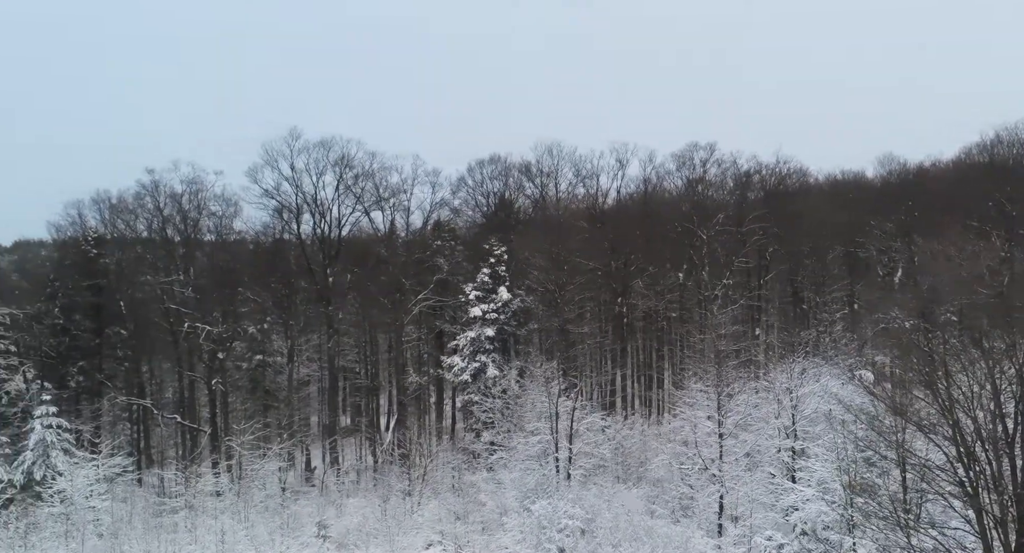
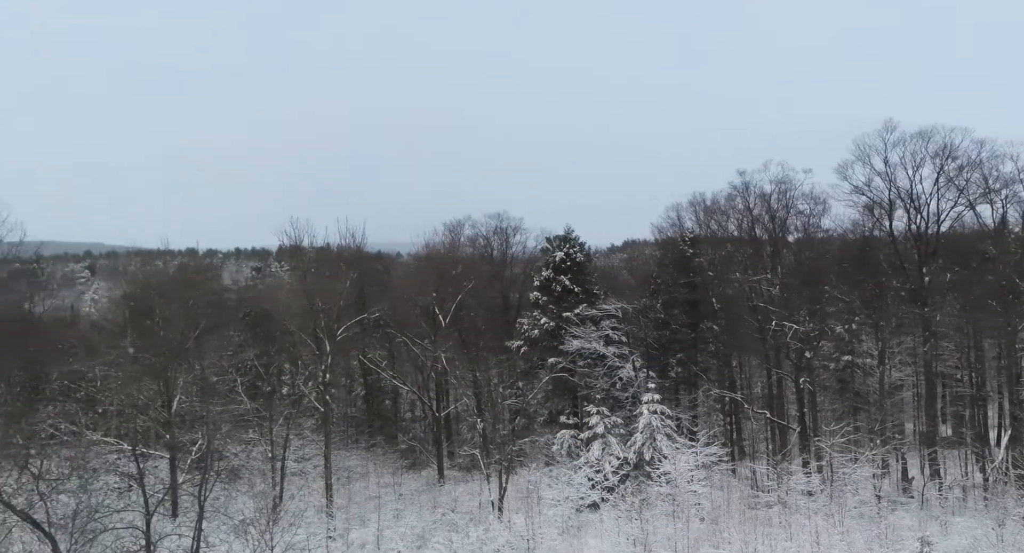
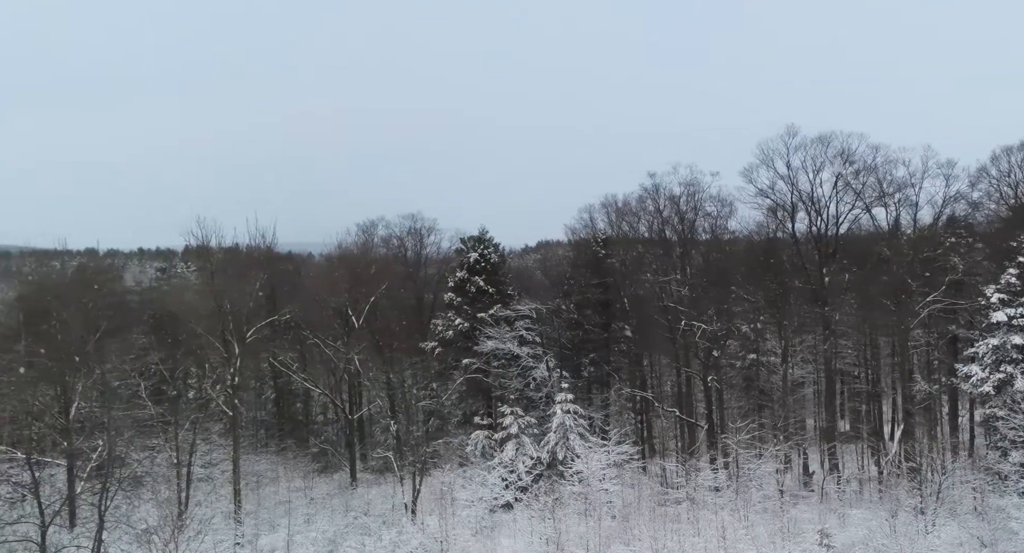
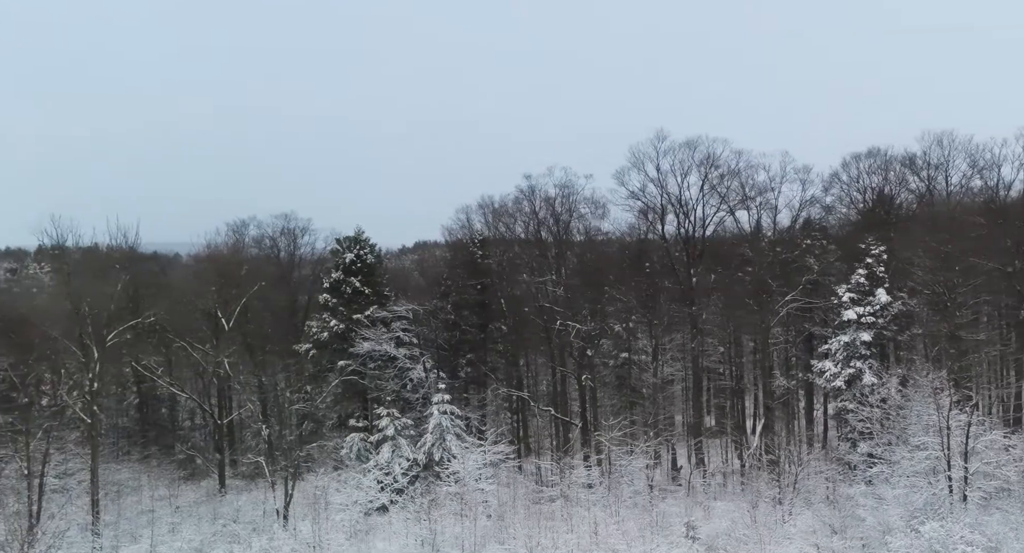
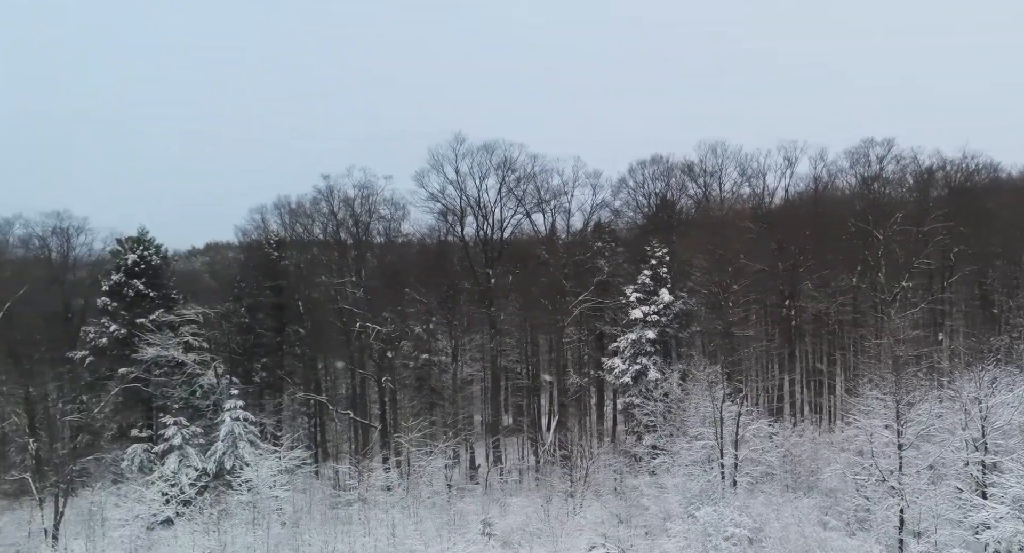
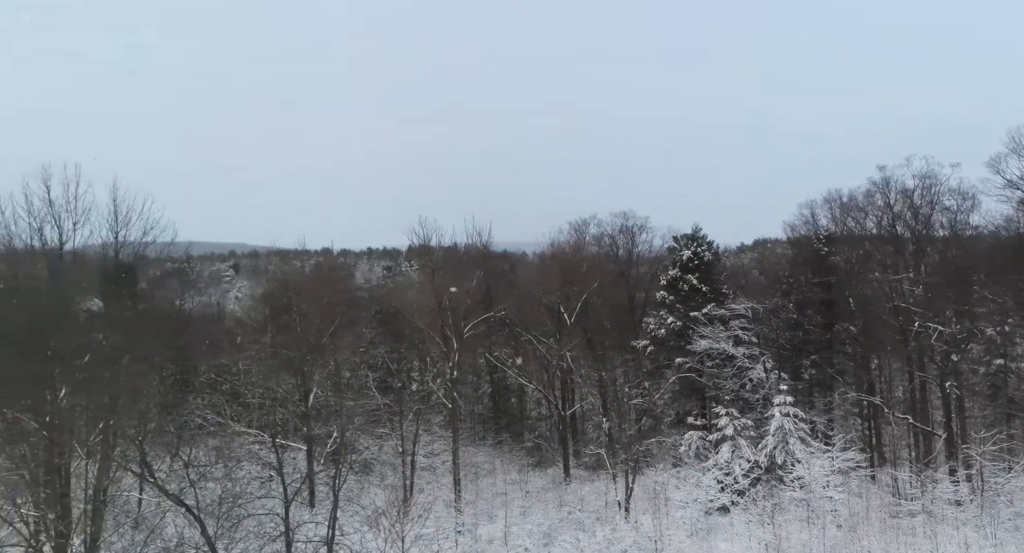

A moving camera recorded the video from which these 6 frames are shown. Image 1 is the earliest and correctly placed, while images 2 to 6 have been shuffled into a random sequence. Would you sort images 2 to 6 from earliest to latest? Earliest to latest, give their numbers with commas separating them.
5, 4, 3, 2, 6
